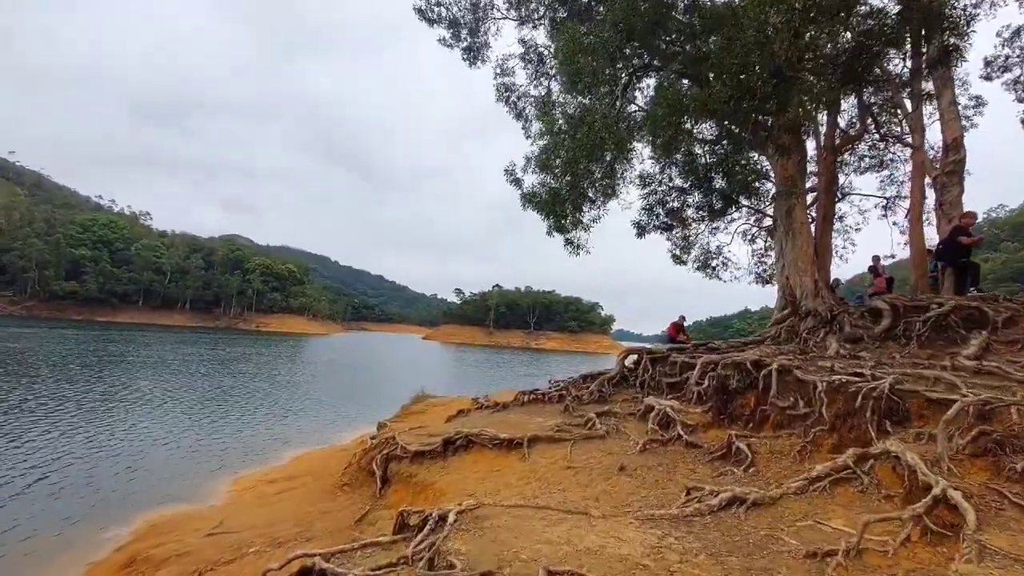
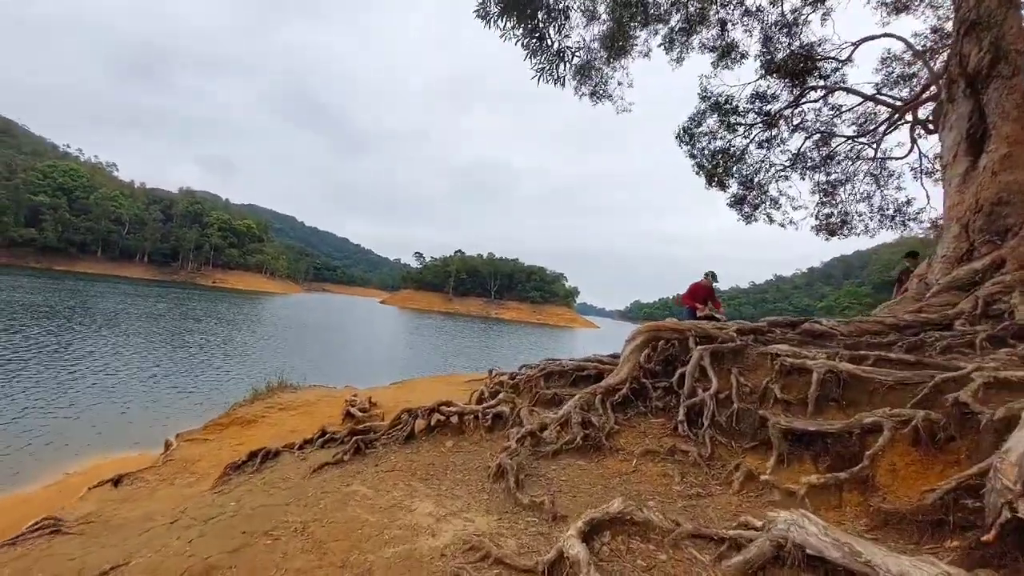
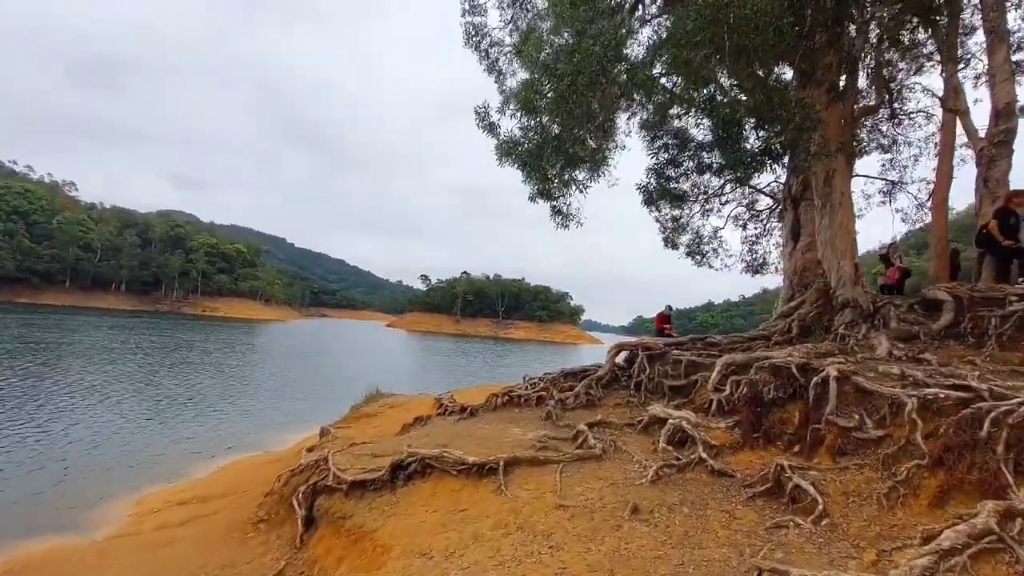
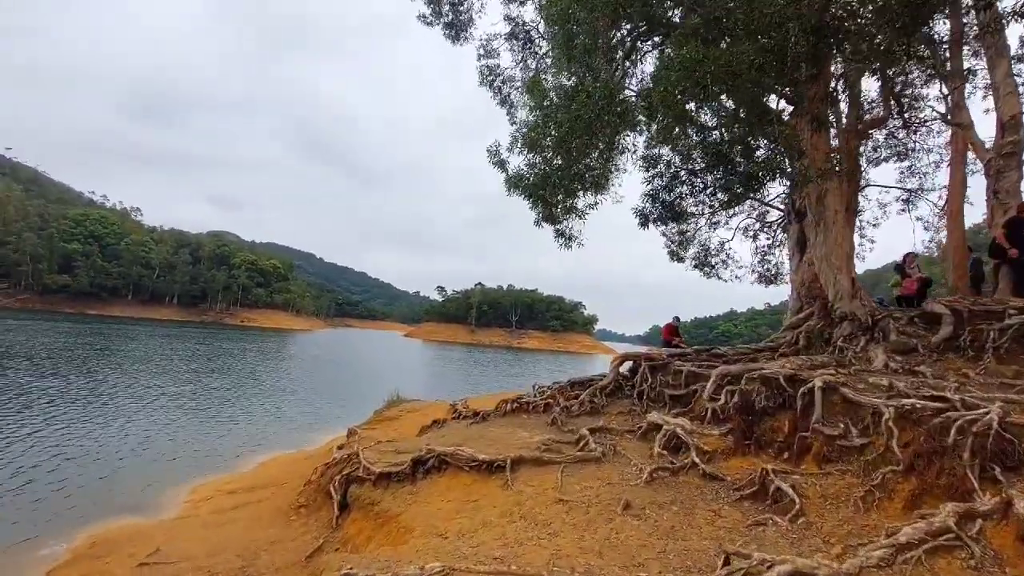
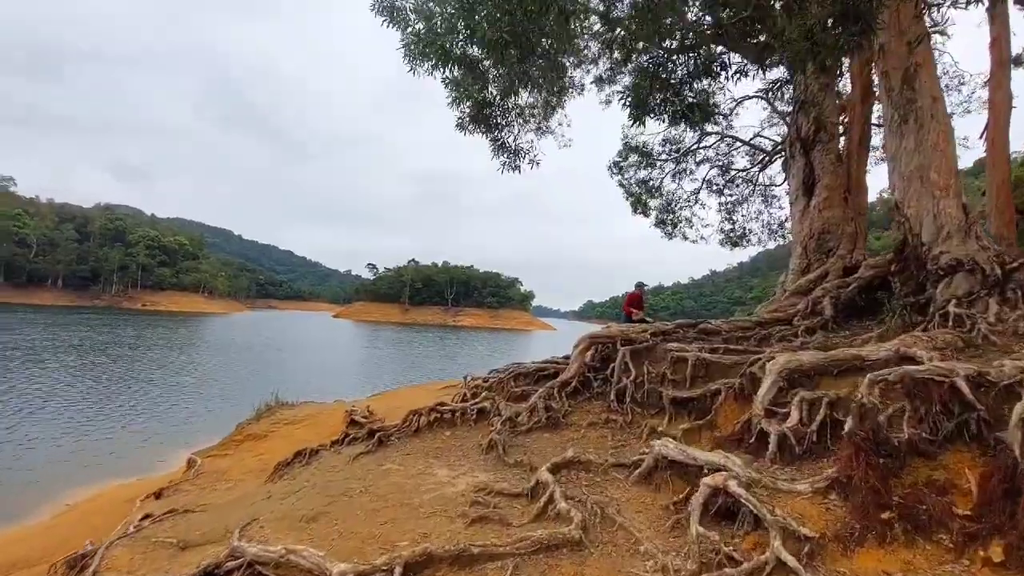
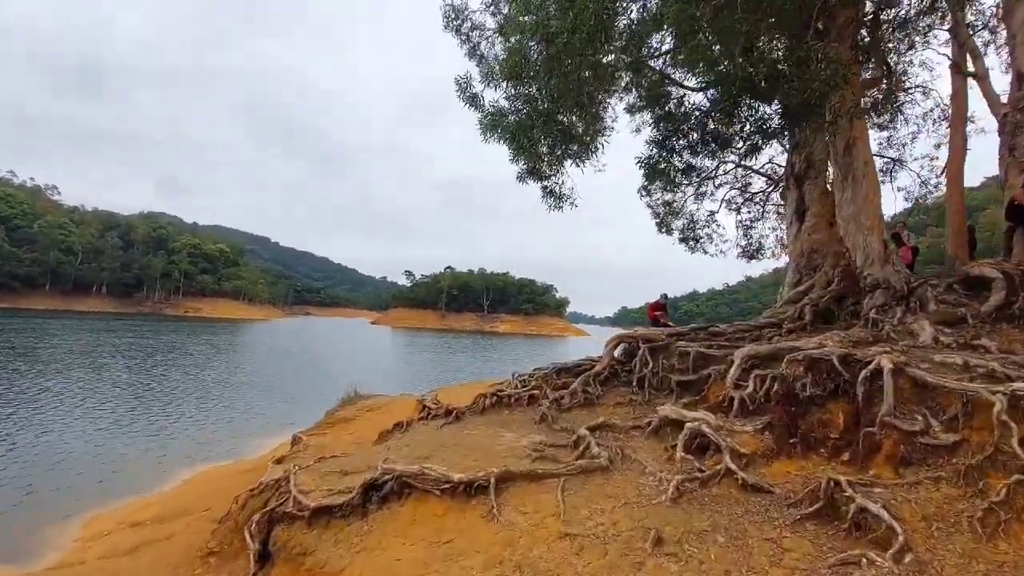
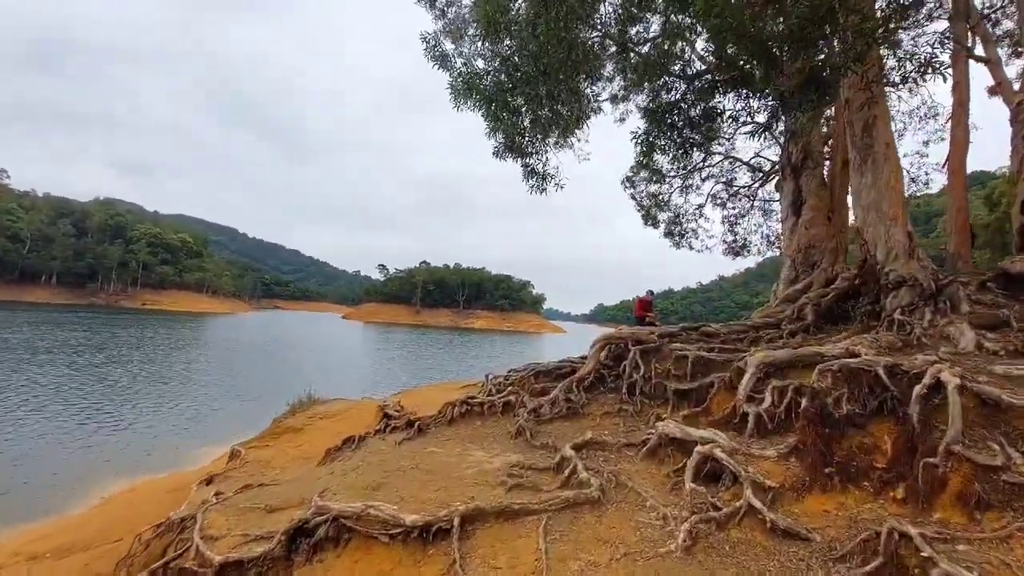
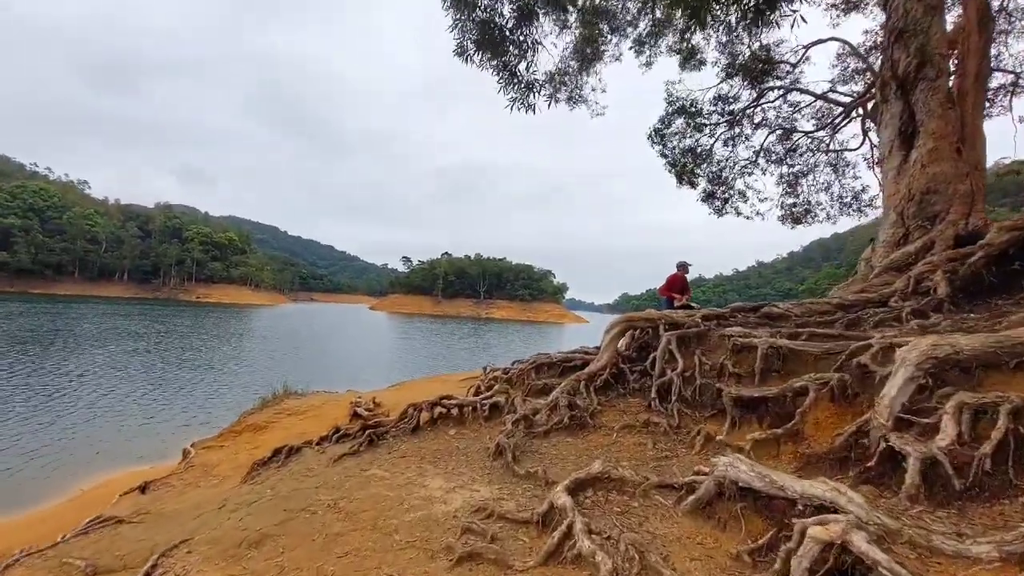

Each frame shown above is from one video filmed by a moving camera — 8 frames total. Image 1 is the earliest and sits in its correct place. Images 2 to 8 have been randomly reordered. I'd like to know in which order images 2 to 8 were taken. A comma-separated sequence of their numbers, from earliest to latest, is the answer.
4, 3, 6, 7, 5, 8, 2
